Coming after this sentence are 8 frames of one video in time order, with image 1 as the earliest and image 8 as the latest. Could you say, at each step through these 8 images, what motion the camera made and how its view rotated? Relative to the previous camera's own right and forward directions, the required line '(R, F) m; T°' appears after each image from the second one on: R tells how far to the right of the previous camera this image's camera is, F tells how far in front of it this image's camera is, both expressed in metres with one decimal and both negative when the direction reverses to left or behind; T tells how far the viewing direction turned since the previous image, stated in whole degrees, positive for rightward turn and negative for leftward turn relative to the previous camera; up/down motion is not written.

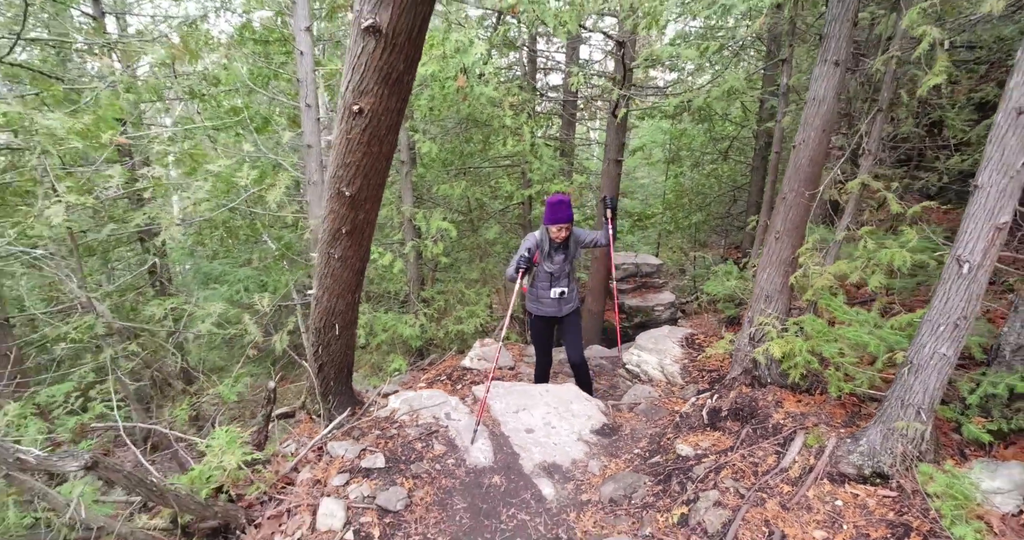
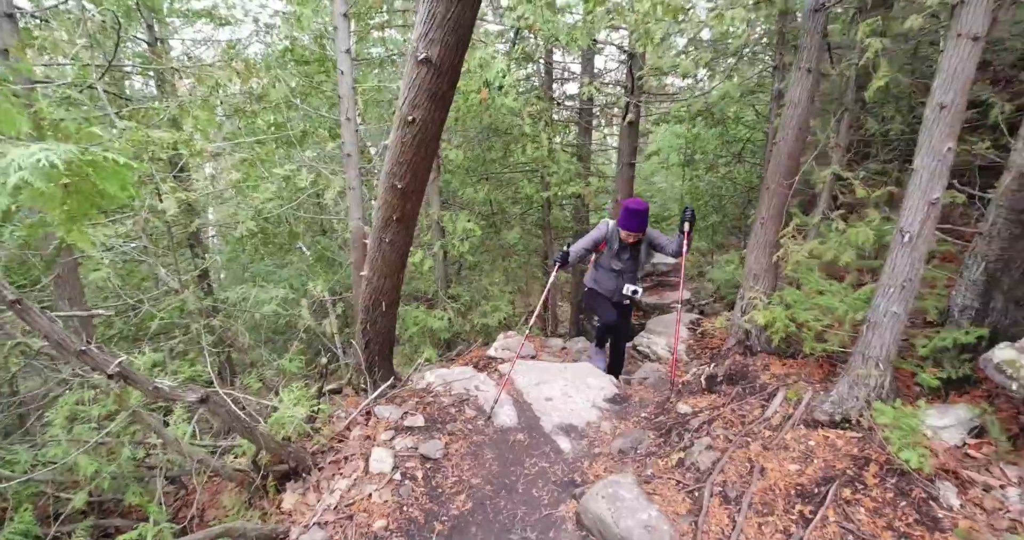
(0.0, -0.7) m; -2°
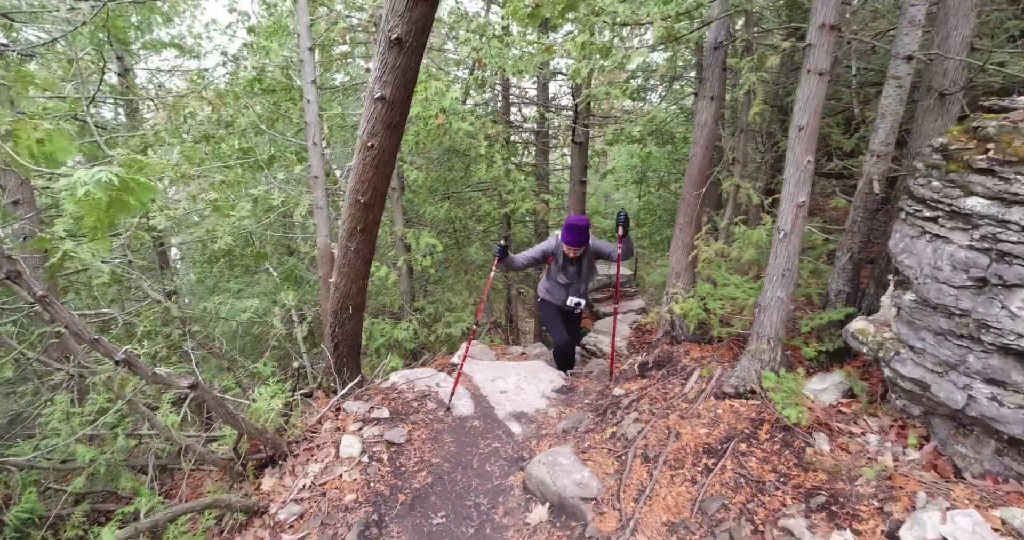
(+0.2, -0.7) m; +3°
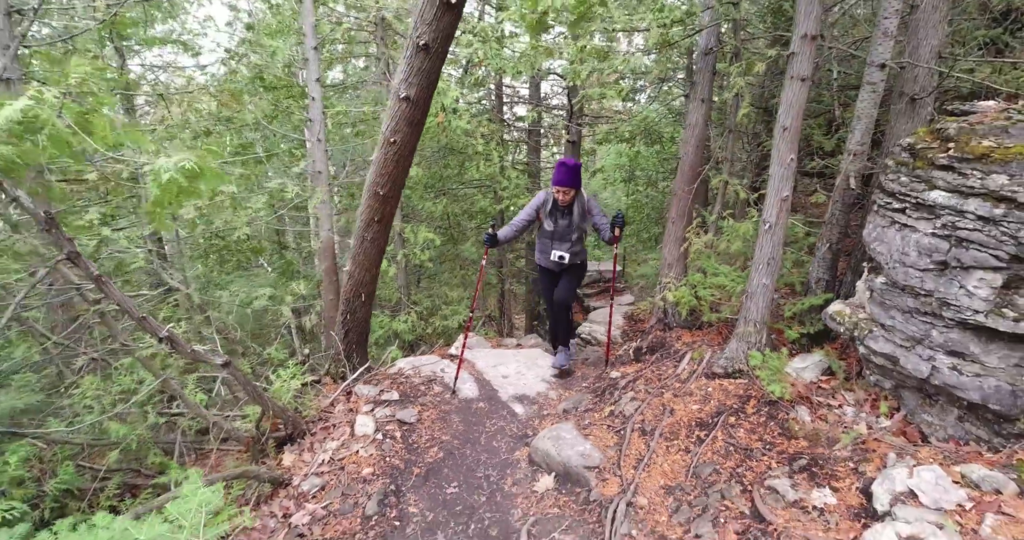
(-0.2, -0.3) m; +2°
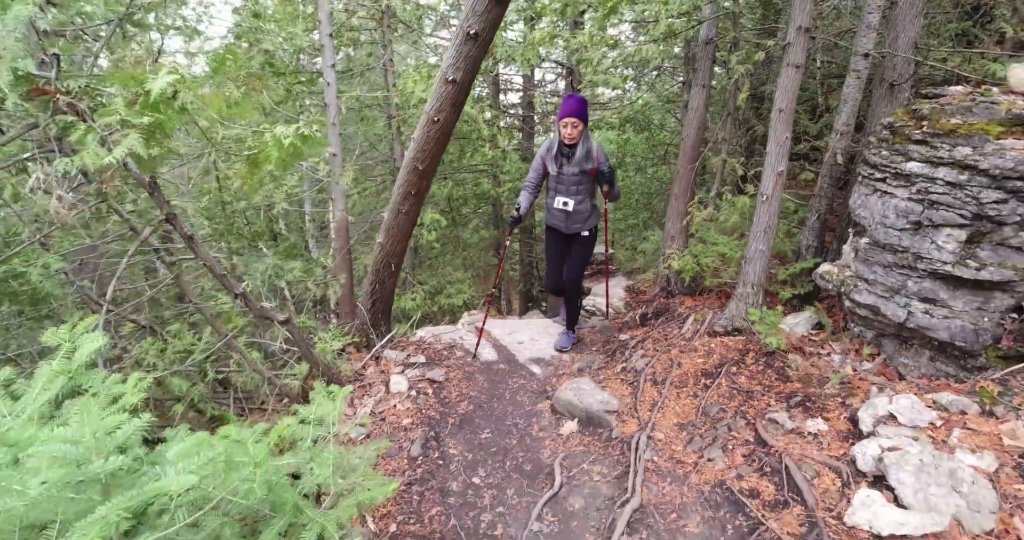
(-0.4, -0.5) m; +2°
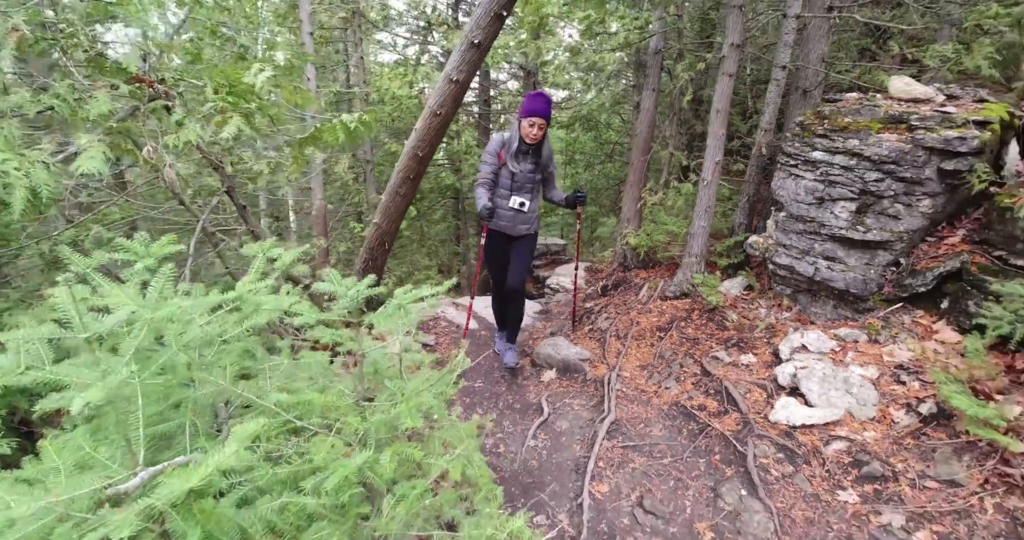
(-0.5, -0.8) m; +6°
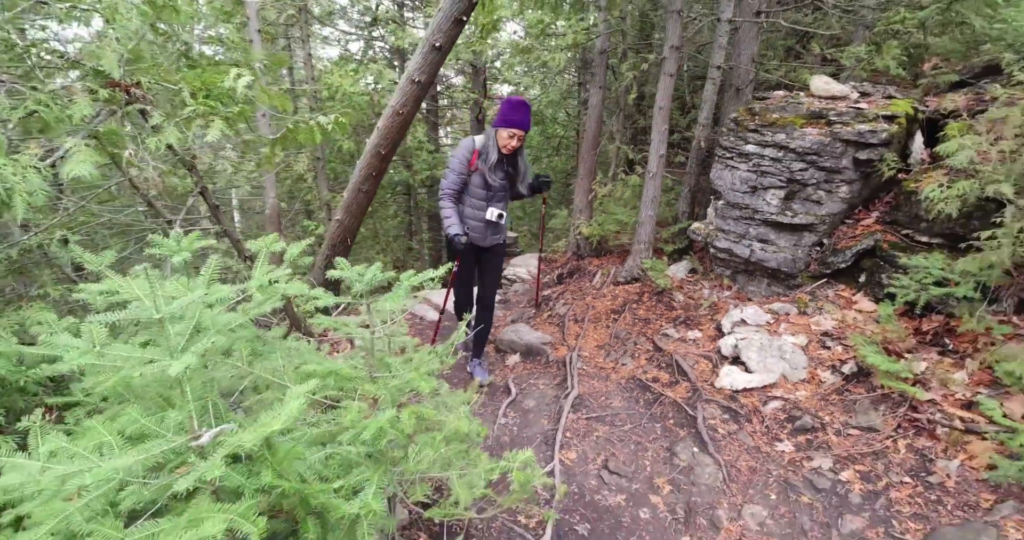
(-0.2, -0.3) m; +6°
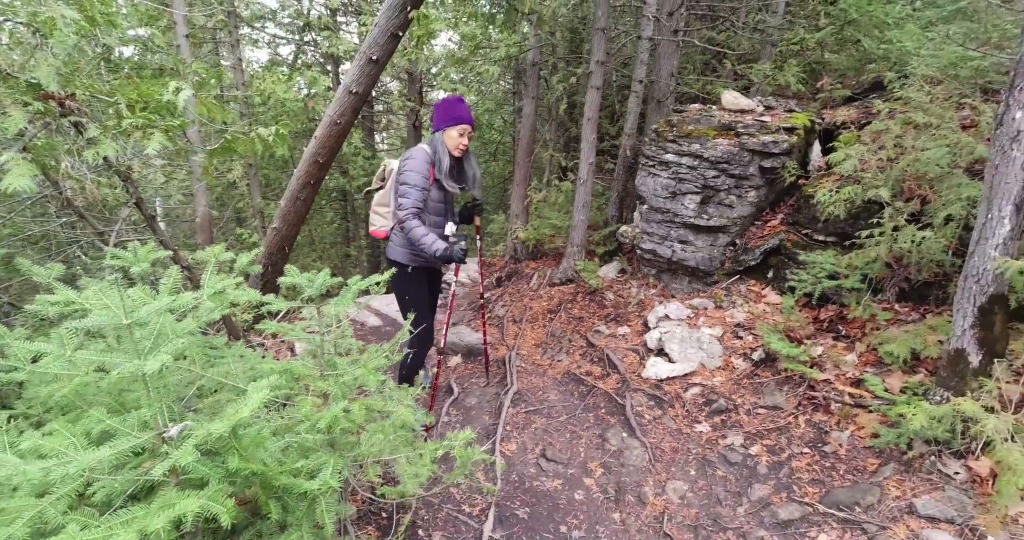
(0.0, -0.2) m; +7°
